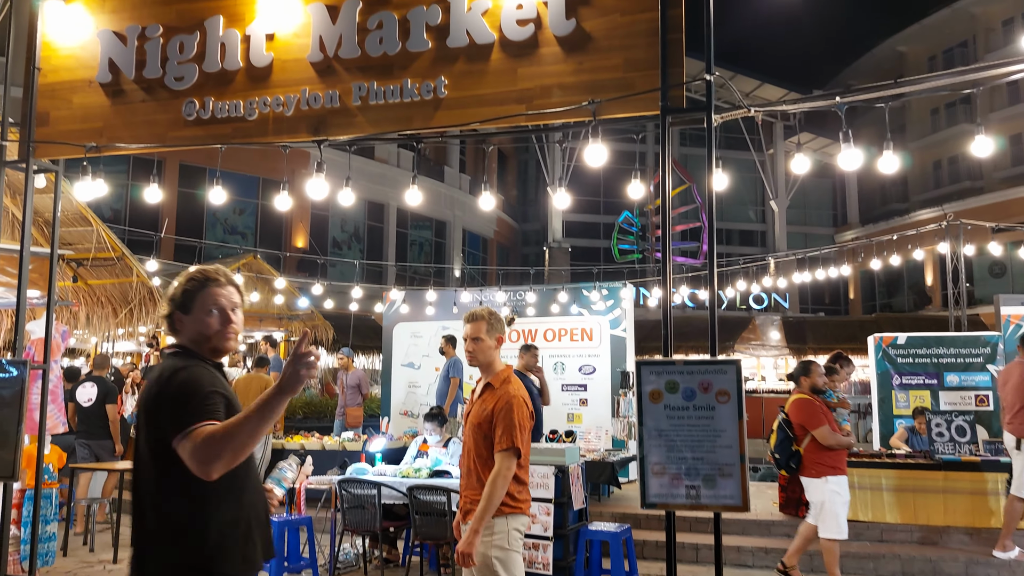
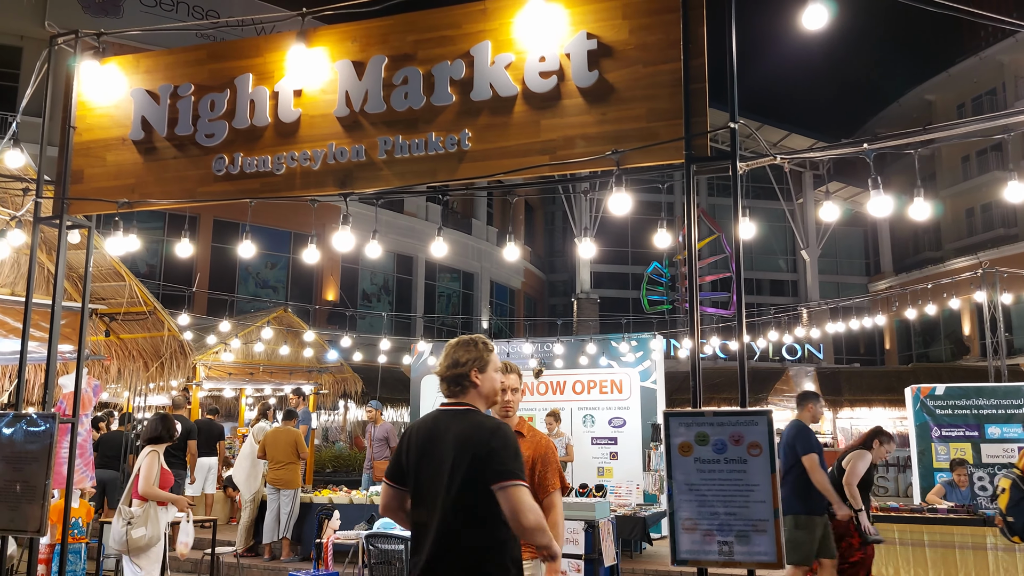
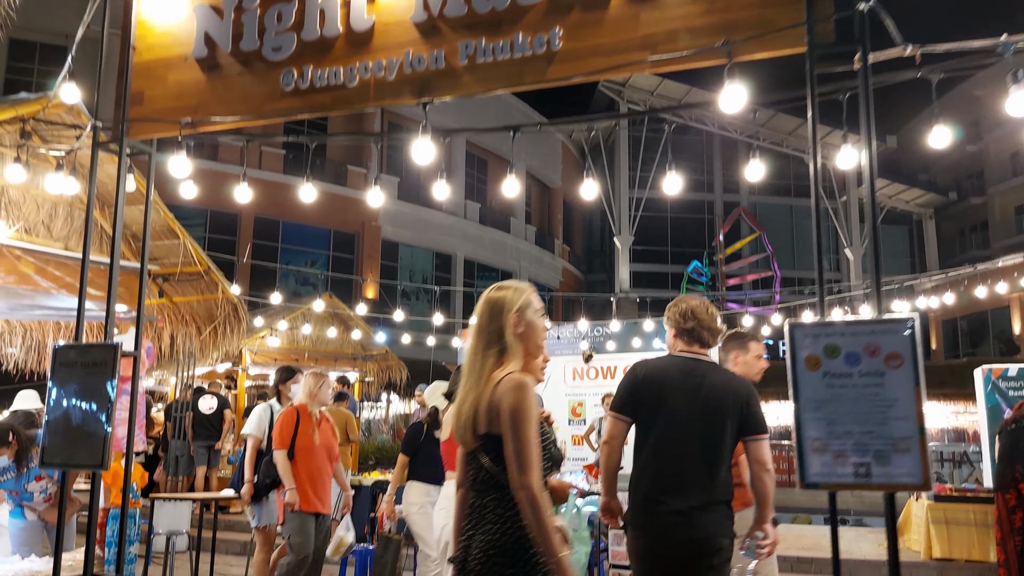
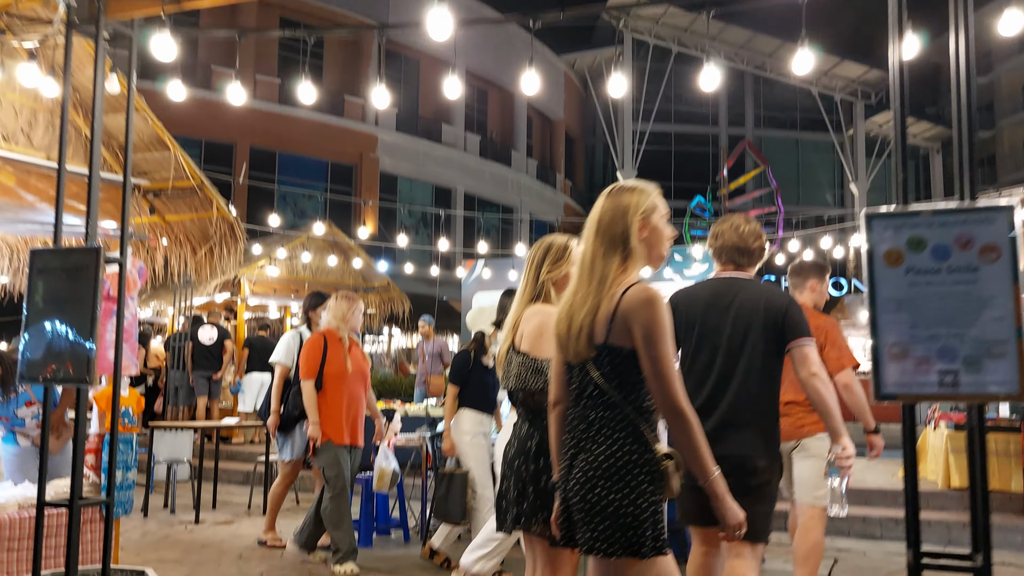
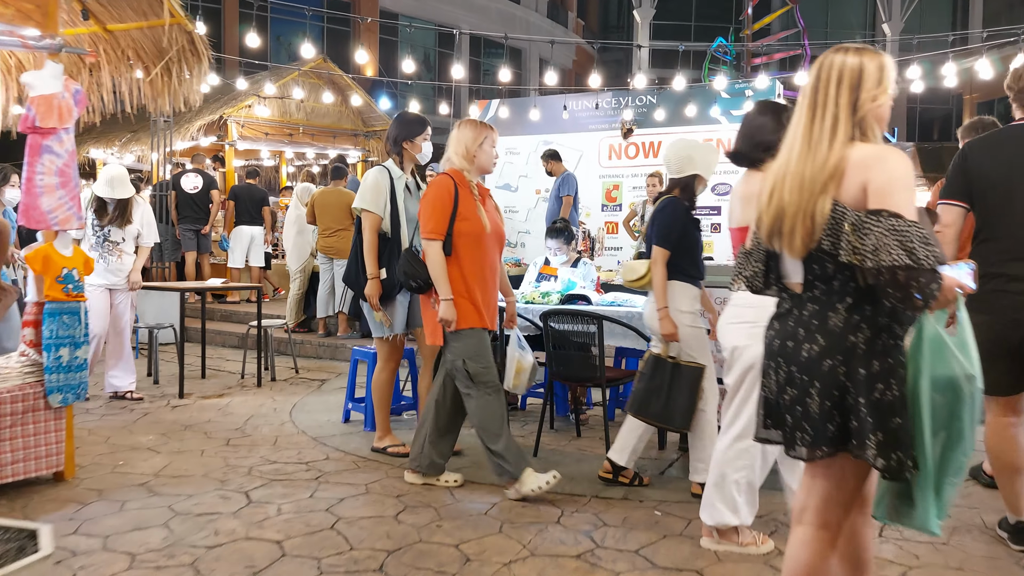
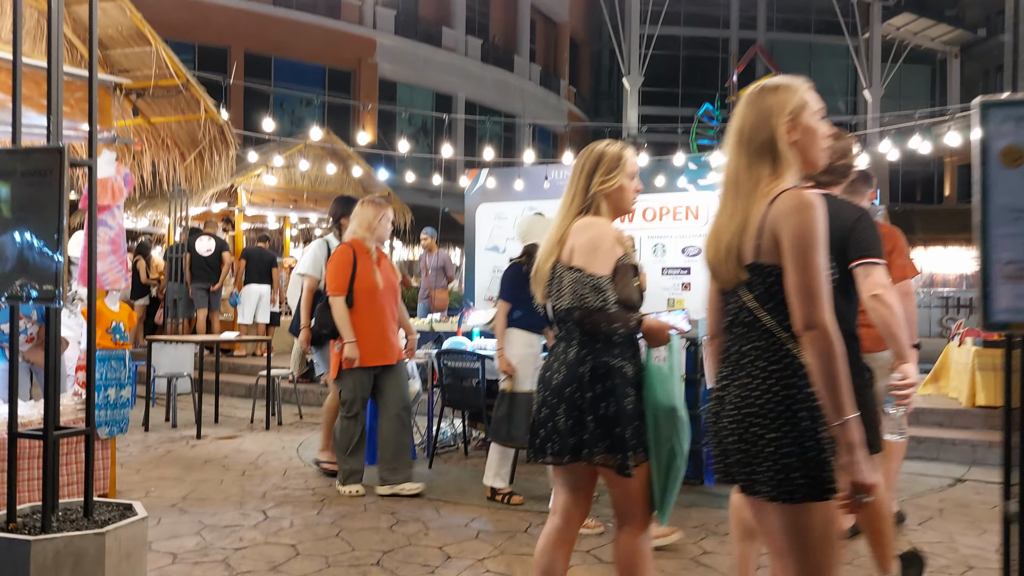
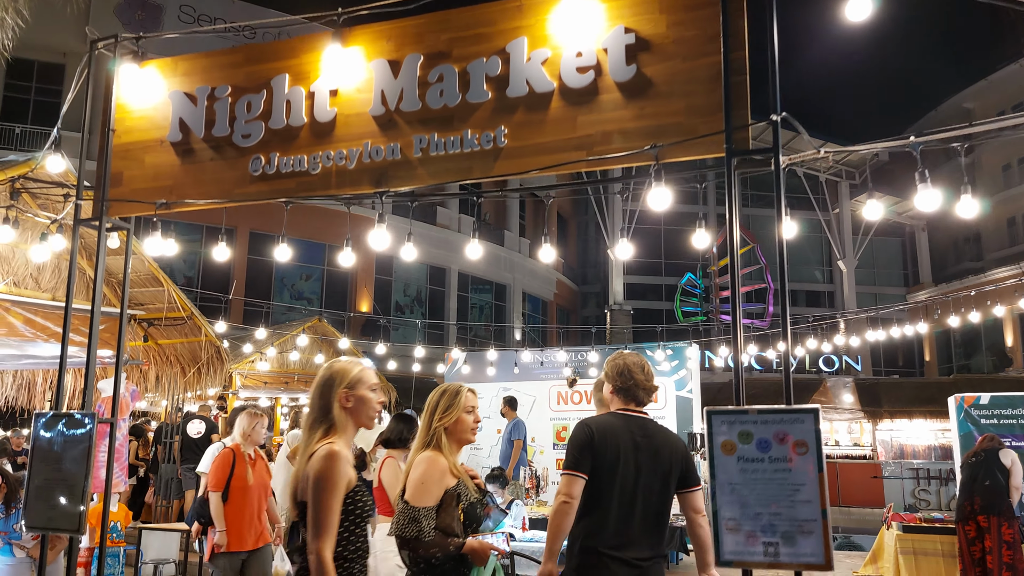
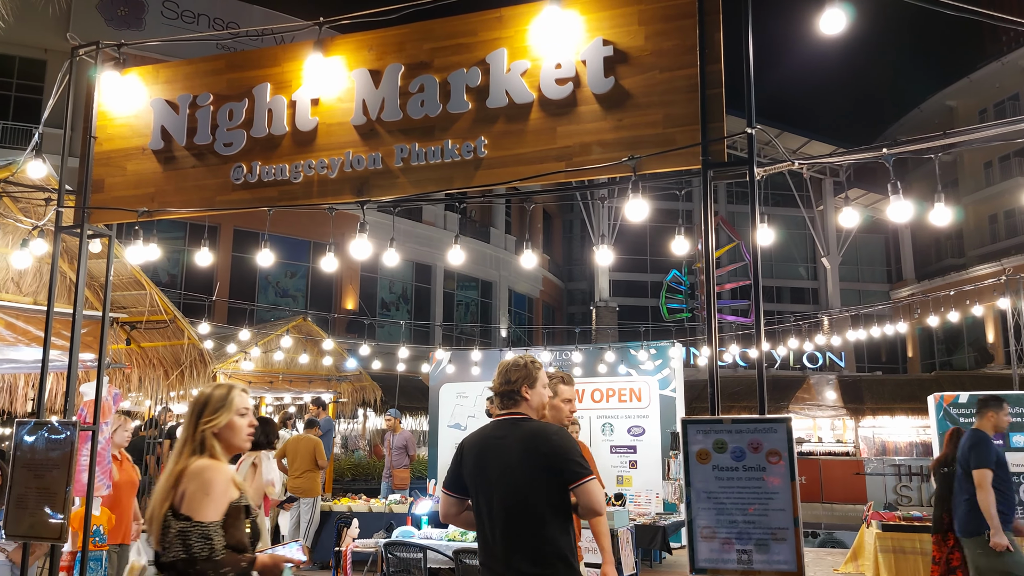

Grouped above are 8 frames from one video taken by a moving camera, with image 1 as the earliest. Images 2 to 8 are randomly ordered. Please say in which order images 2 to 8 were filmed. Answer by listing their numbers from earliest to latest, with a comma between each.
2, 8, 7, 3, 4, 6, 5
